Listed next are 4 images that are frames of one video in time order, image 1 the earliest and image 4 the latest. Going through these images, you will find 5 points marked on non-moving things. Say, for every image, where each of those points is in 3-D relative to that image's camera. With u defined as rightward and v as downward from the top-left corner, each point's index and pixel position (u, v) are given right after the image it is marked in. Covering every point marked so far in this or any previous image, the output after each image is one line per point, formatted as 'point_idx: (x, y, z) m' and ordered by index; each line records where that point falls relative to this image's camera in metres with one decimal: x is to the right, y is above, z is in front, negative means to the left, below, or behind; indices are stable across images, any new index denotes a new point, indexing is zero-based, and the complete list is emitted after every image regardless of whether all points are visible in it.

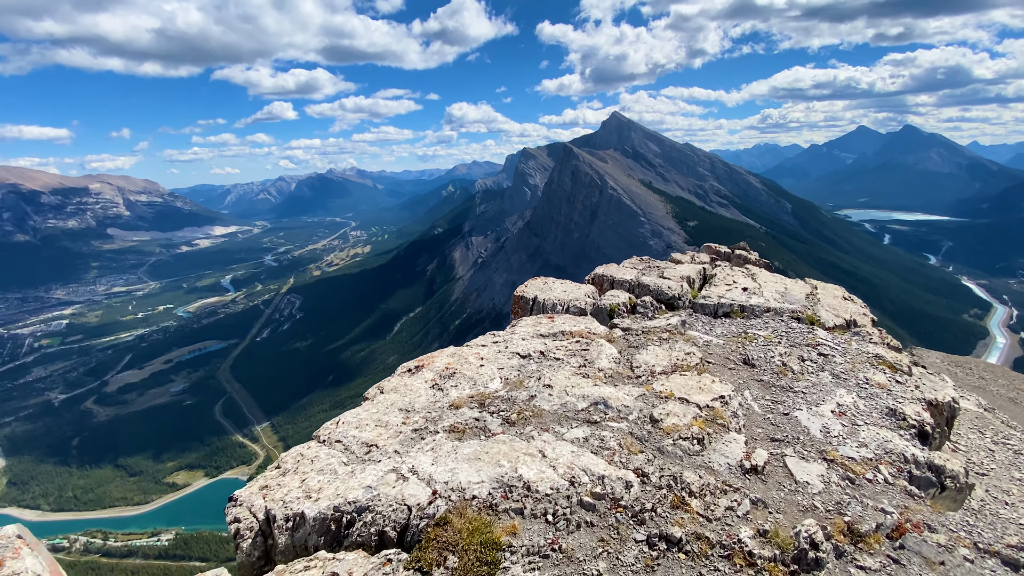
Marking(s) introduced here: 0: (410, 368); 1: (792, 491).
0: (-4.3, -3.4, +19.2) m
1: (+8.6, -6.2, +14.1) m
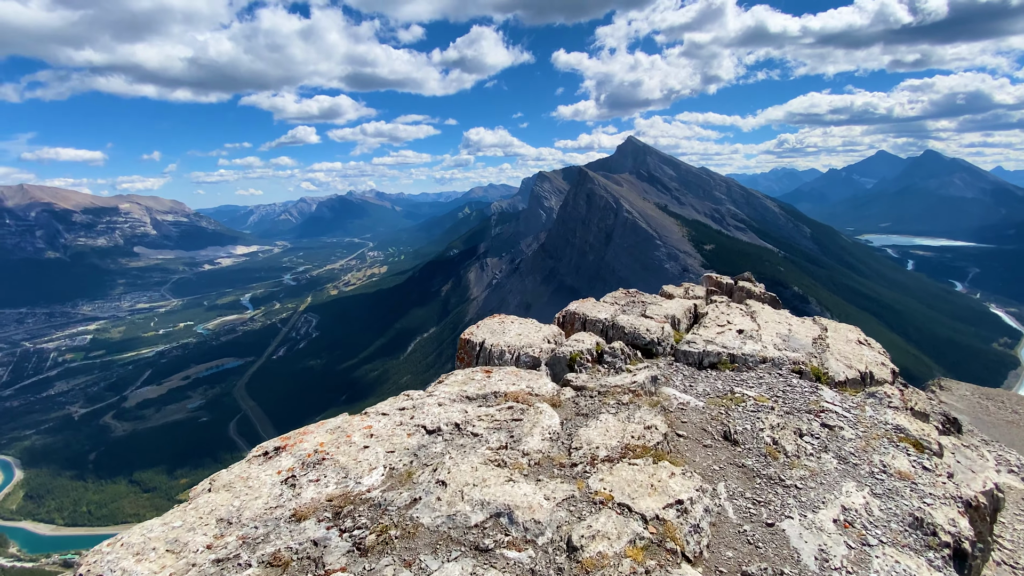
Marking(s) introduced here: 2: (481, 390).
0: (-7.8, -5.2, +14.7) m
1: (+4.9, -7.9, +9.0) m
2: (-1.3, -4.2, +19.1) m
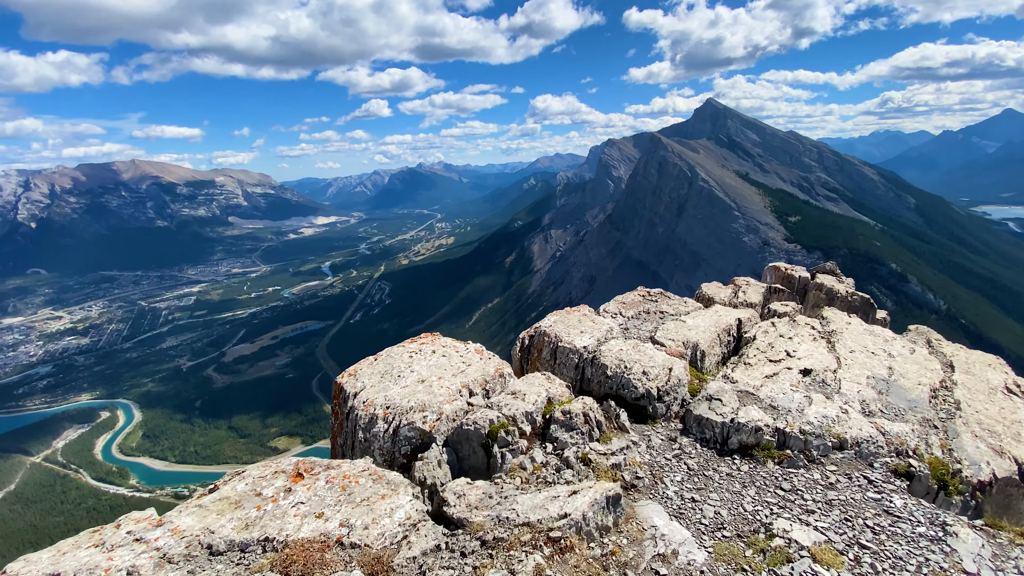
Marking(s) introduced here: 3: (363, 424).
0: (-12.8, -6.3, +6.6) m
1: (-1.1, -9.7, -0.5) m
2: (-5.8, -5.3, +10.1) m
3: (-4.7, -4.3, +14.9) m
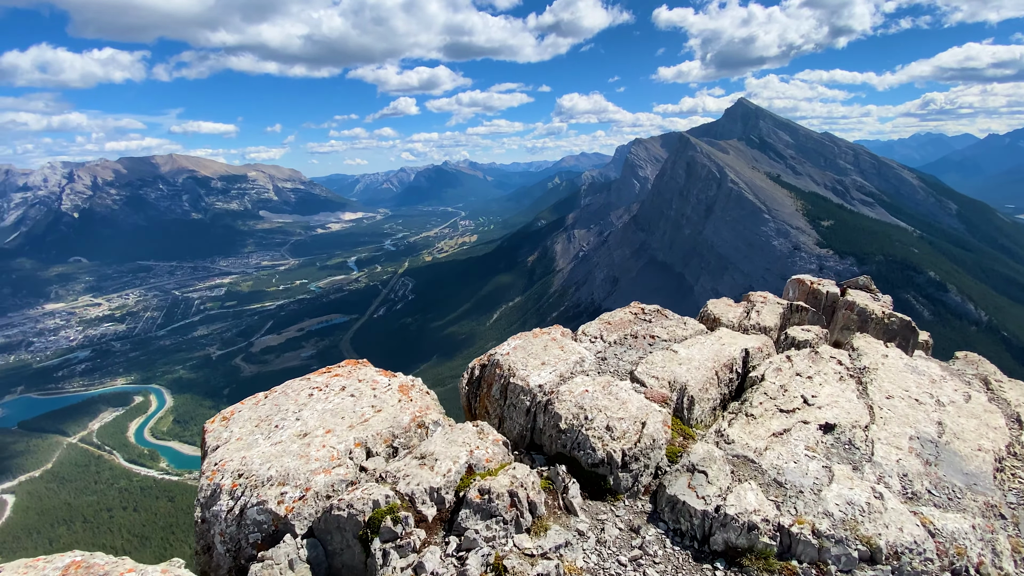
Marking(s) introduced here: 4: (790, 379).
0: (-15.7, -6.8, +3.2) m
1: (-4.4, -10.4, -4.5) m
2: (-8.5, -5.9, +6.3) m
3: (-7.2, -4.9, +11.1) m
4: (+11.1, -3.6, +18.5) m
